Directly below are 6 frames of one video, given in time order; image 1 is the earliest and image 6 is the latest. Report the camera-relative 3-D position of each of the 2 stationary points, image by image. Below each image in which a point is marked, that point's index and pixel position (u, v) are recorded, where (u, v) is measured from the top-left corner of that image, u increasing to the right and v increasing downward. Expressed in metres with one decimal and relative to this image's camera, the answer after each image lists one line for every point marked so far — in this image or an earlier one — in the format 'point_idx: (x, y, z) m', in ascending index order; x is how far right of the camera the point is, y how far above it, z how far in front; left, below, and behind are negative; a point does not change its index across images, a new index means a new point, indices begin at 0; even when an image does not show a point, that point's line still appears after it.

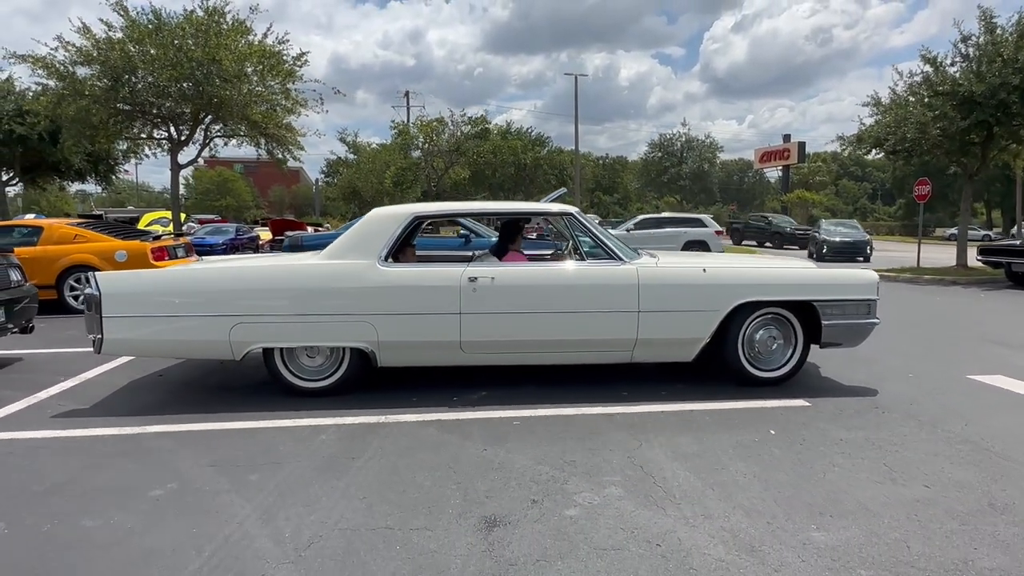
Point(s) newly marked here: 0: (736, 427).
0: (+1.6, -1.0, +4.5) m
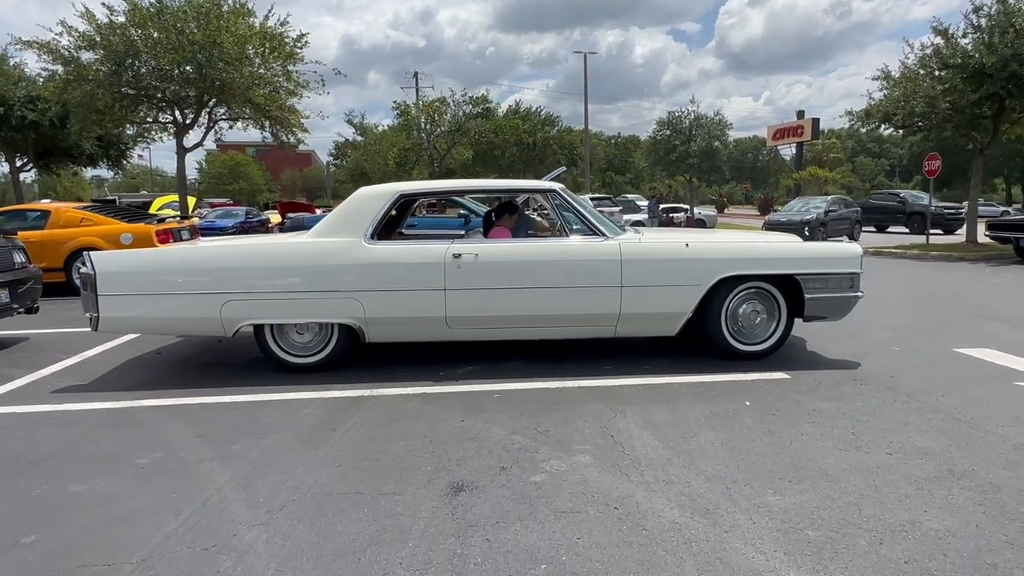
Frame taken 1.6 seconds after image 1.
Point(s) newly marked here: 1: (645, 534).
0: (+1.4, -0.8, +4.6) m
1: (+0.6, -1.1, +2.8) m
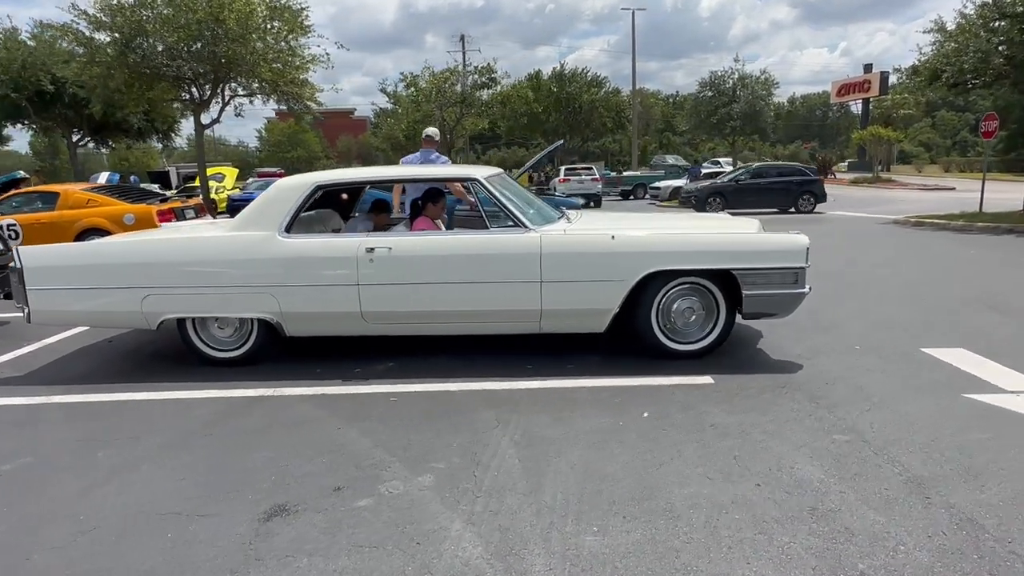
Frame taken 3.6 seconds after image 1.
0: (+0.7, -0.8, +4.3) m
1: (-0.3, -1.2, +2.6) m
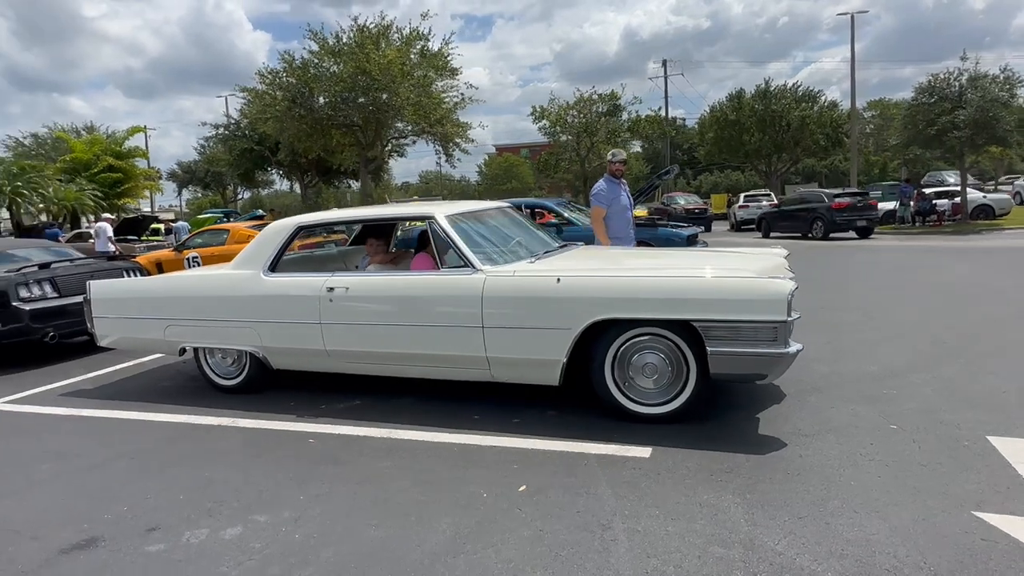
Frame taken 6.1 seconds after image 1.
0: (-0.1, -1.1, +3.8) m
1: (-1.6, -1.4, +2.5) m
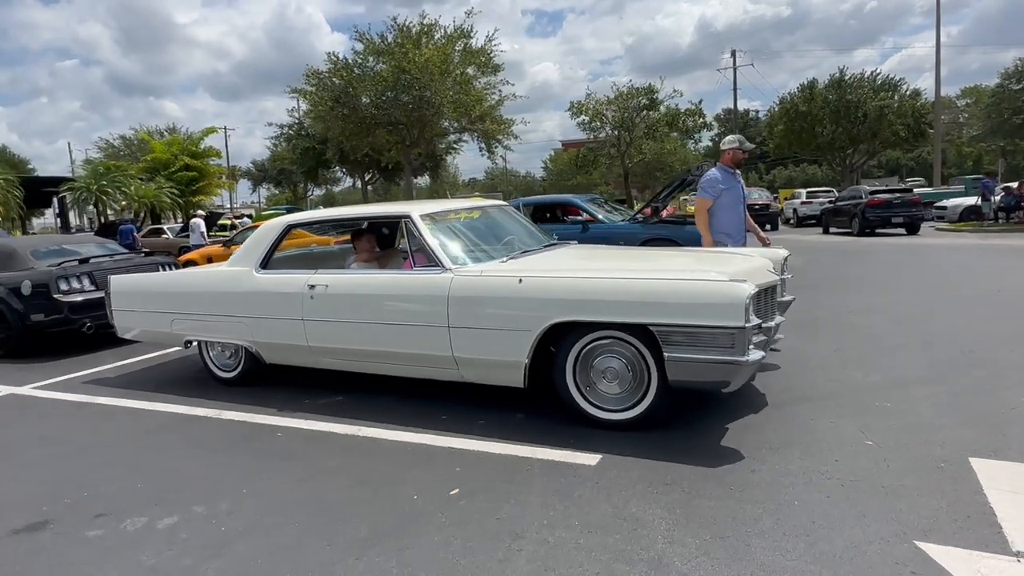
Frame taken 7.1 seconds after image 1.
0: (-0.5, -1.1, +3.8) m
1: (-2.1, -1.4, +2.7) m
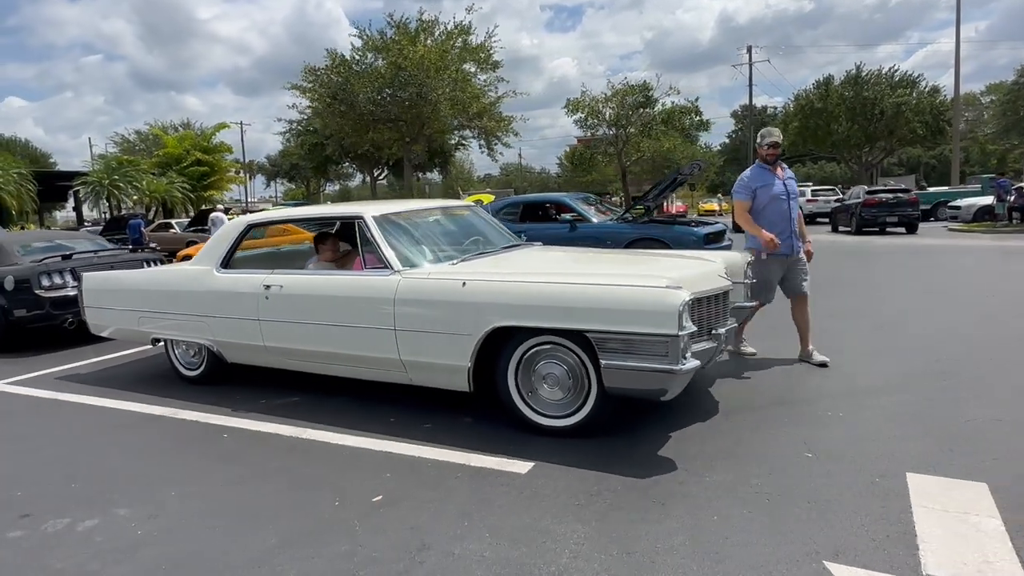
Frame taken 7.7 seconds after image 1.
0: (-0.9, -1.1, +3.8) m
1: (-2.6, -1.4, +2.7) m
